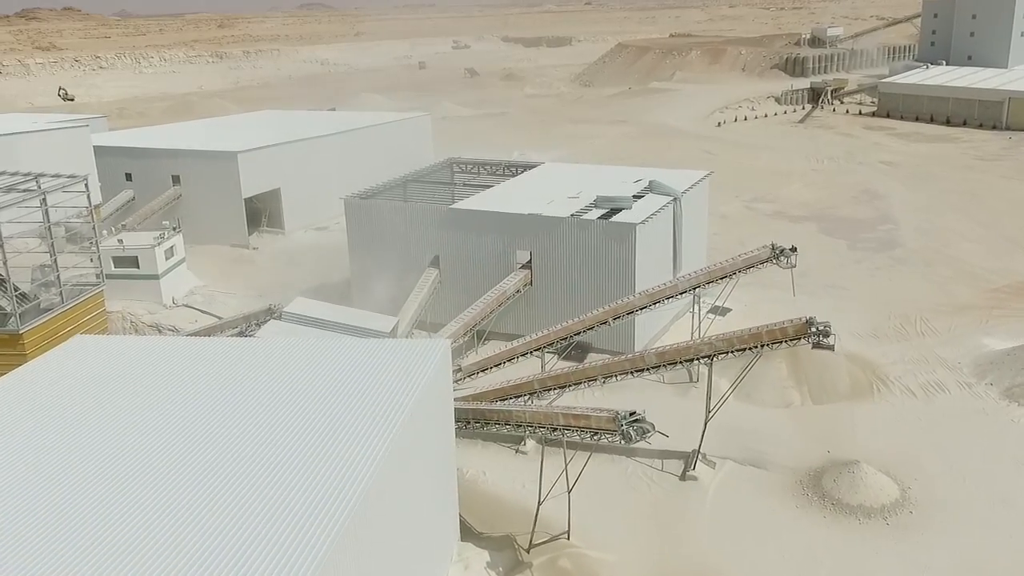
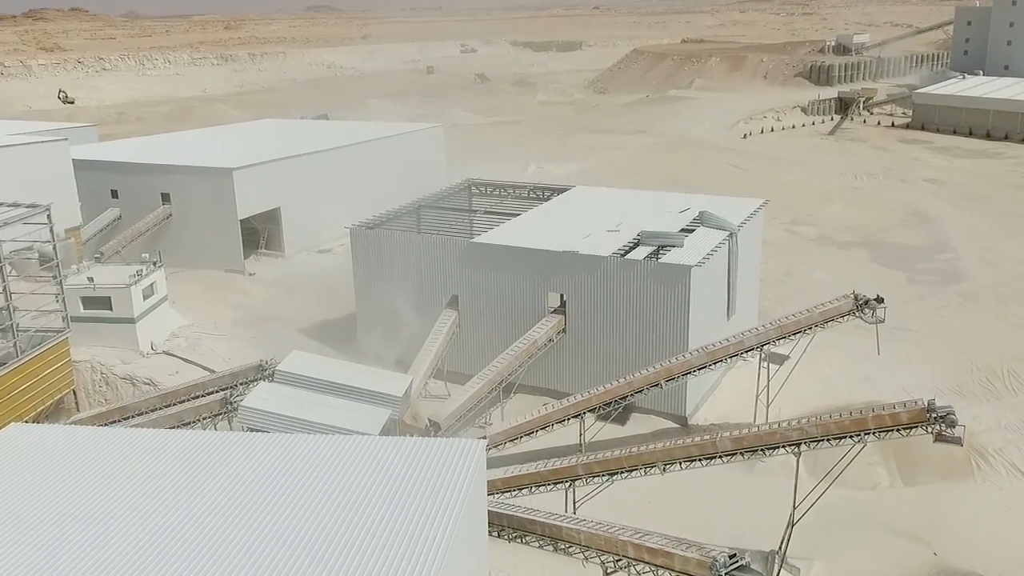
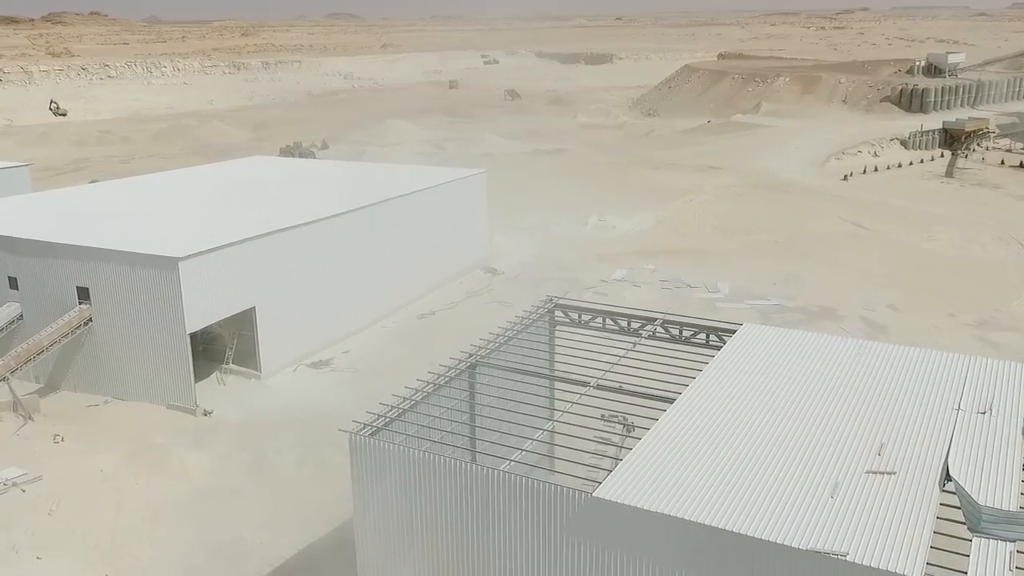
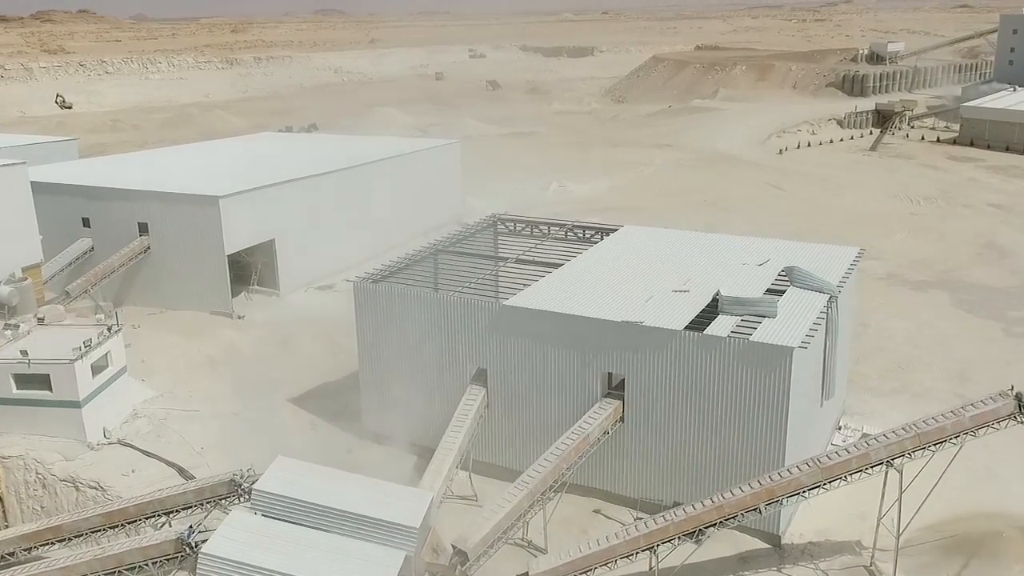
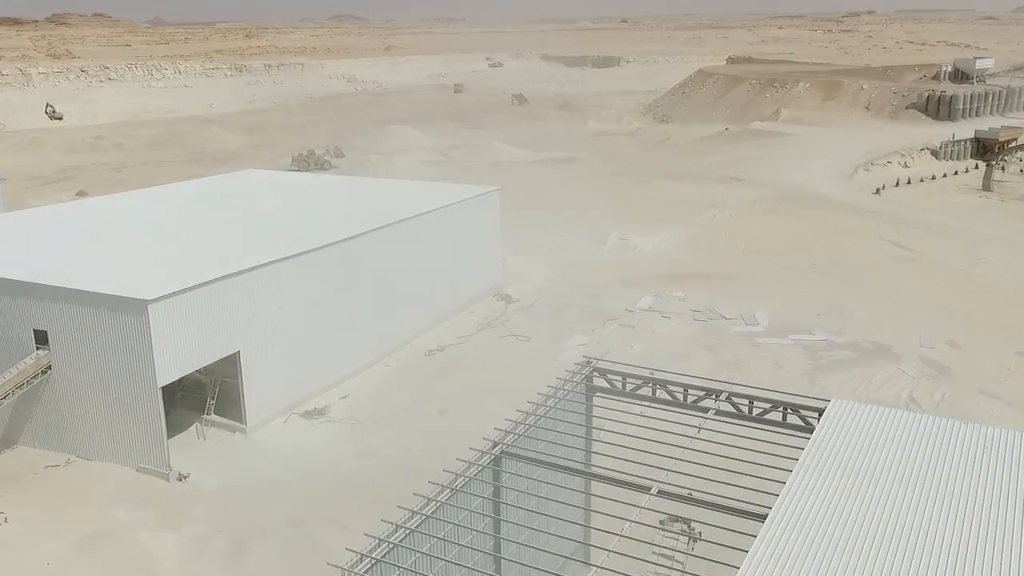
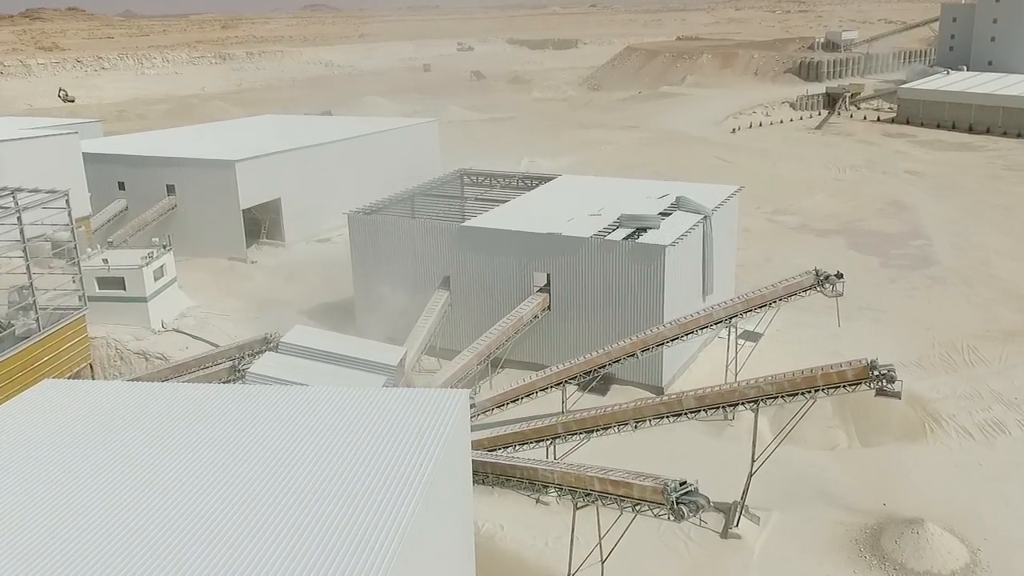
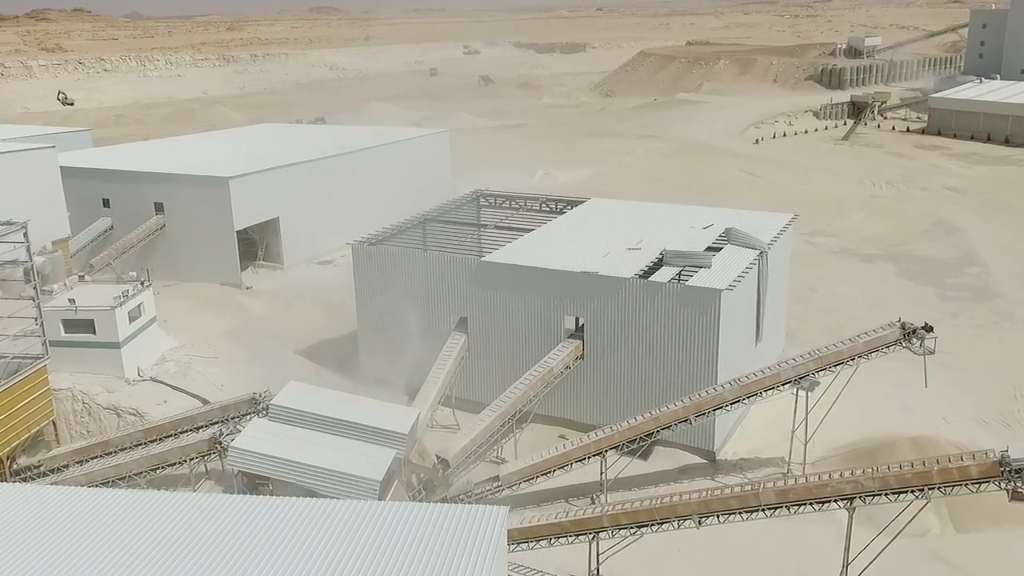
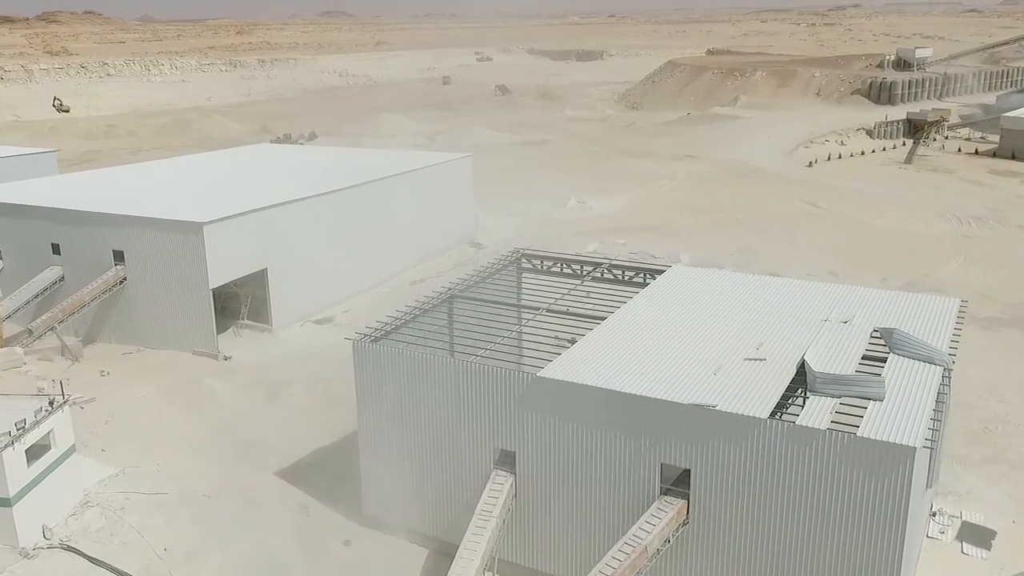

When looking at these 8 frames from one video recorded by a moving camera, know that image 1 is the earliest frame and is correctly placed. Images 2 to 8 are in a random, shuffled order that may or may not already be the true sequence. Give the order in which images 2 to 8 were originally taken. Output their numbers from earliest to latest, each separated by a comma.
6, 2, 7, 4, 8, 3, 5
